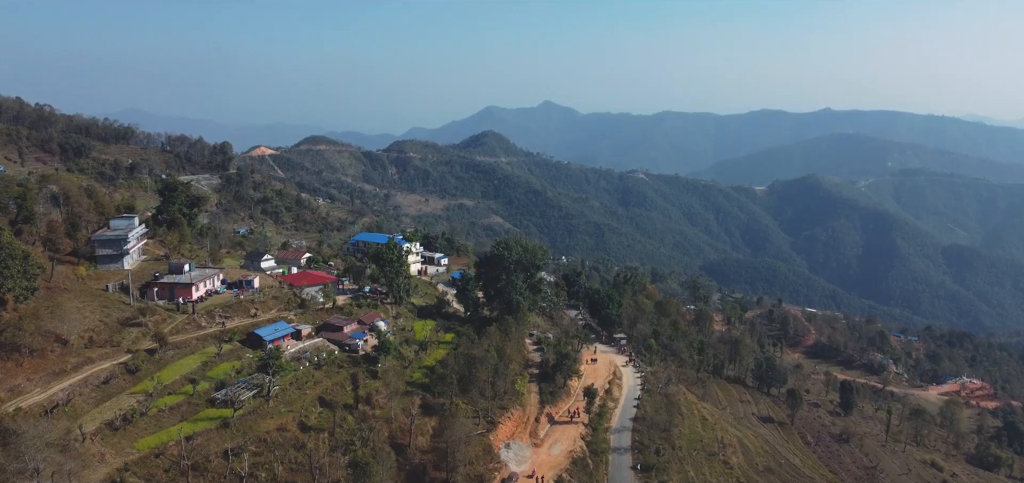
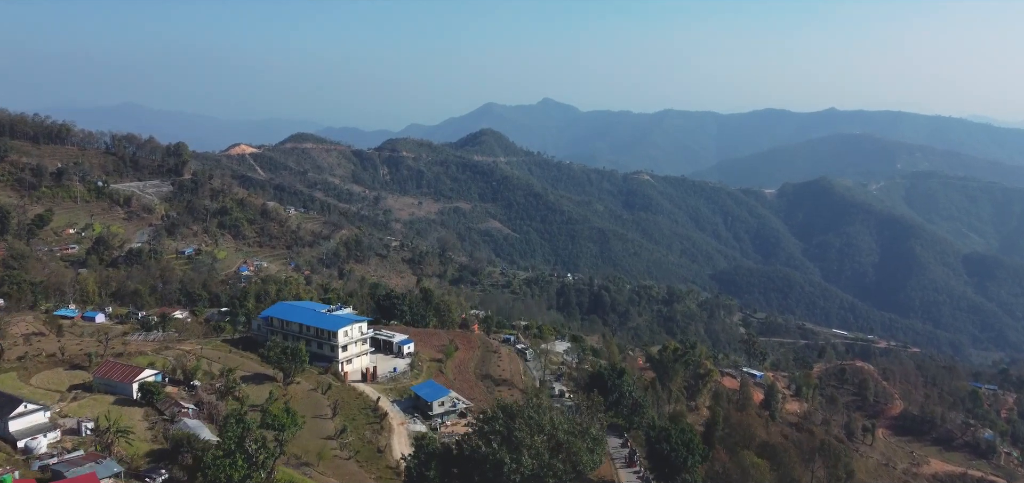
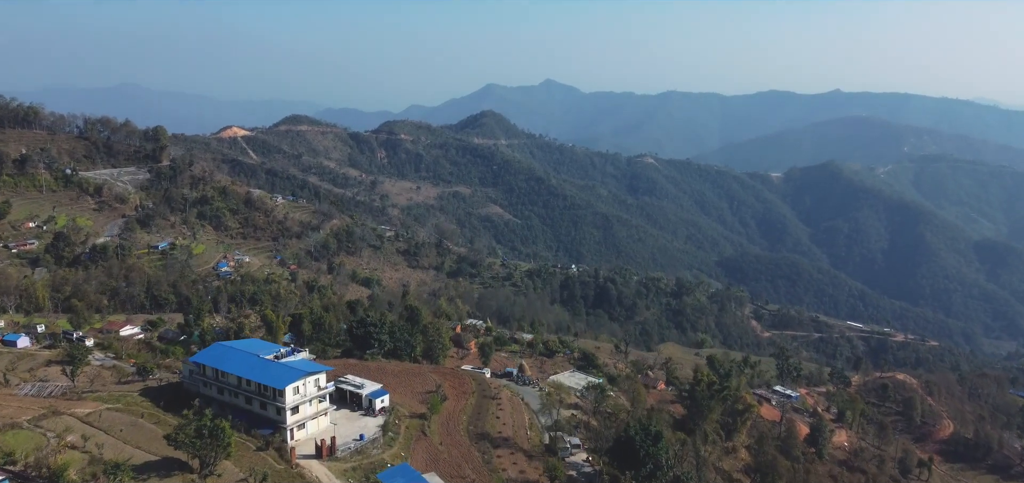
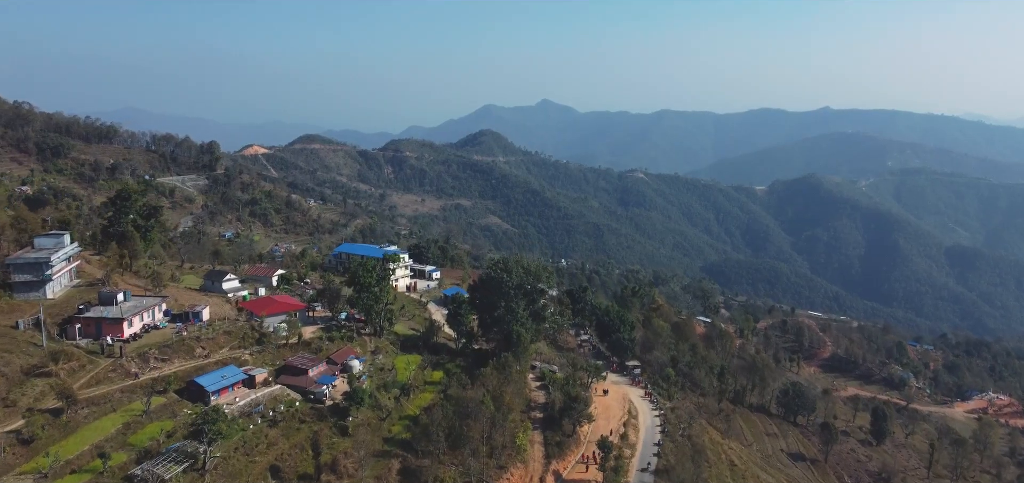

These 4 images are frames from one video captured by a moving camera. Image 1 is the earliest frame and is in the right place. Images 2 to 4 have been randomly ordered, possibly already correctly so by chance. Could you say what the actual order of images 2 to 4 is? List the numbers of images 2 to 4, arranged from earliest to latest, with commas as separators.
4, 2, 3
